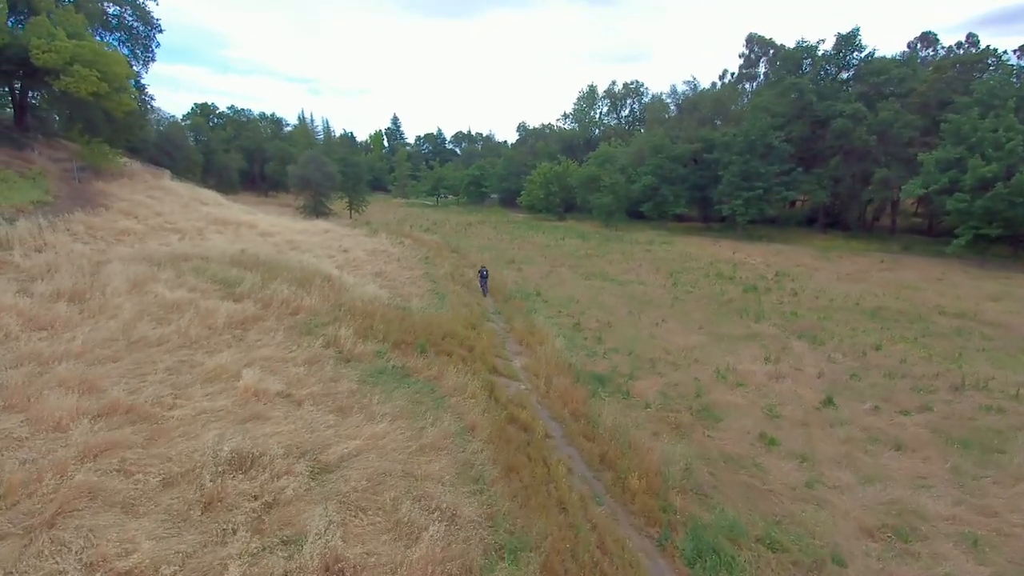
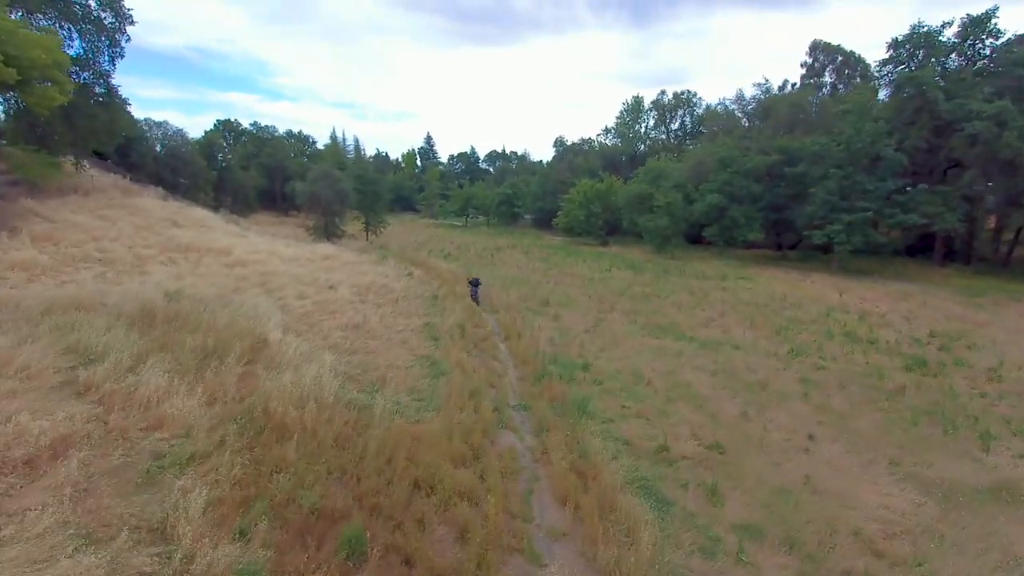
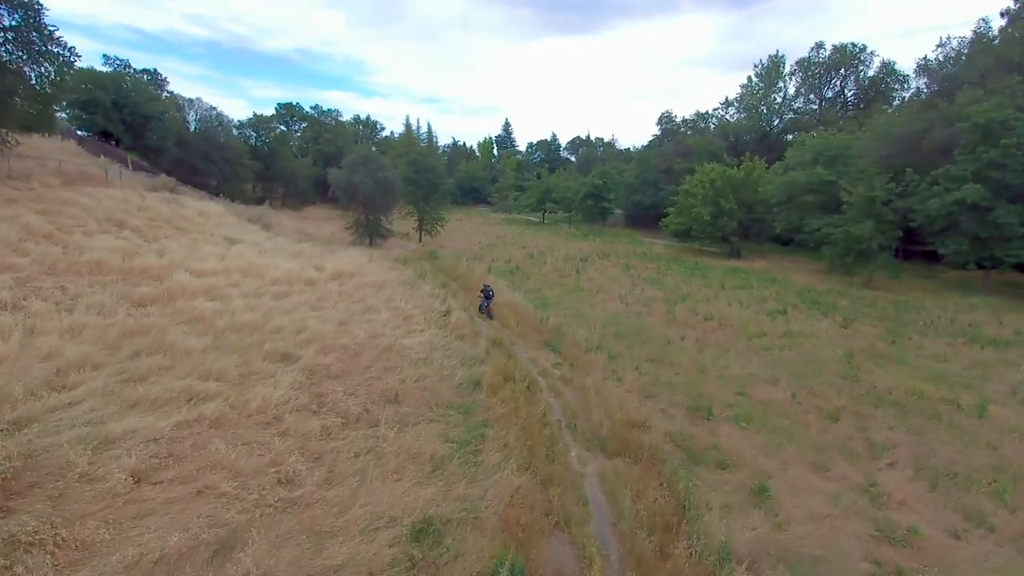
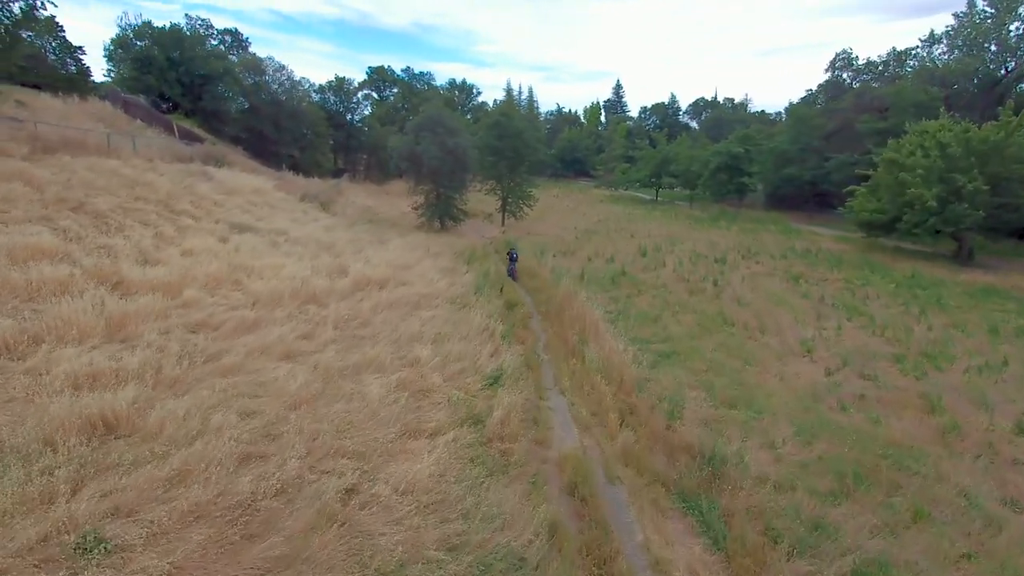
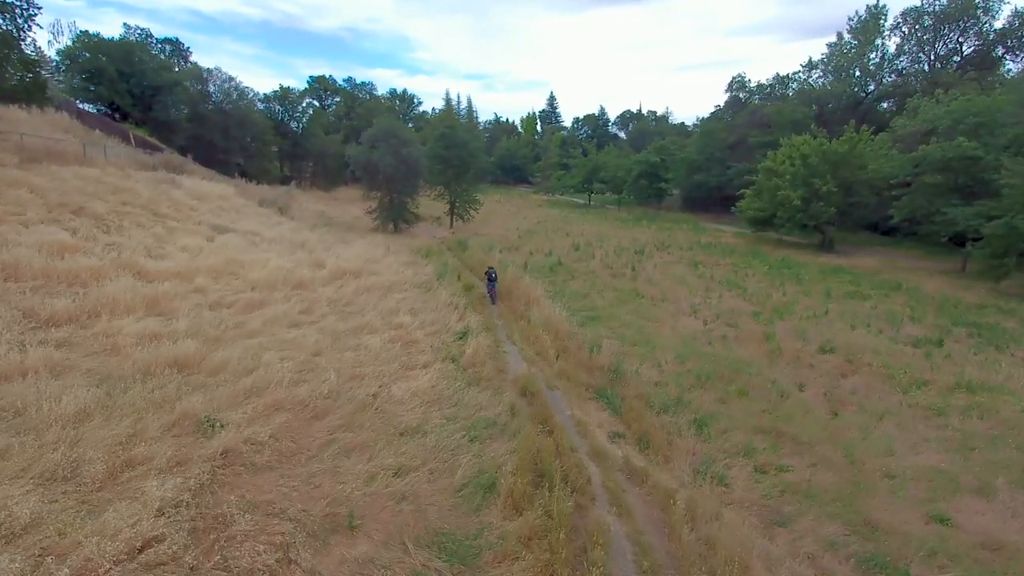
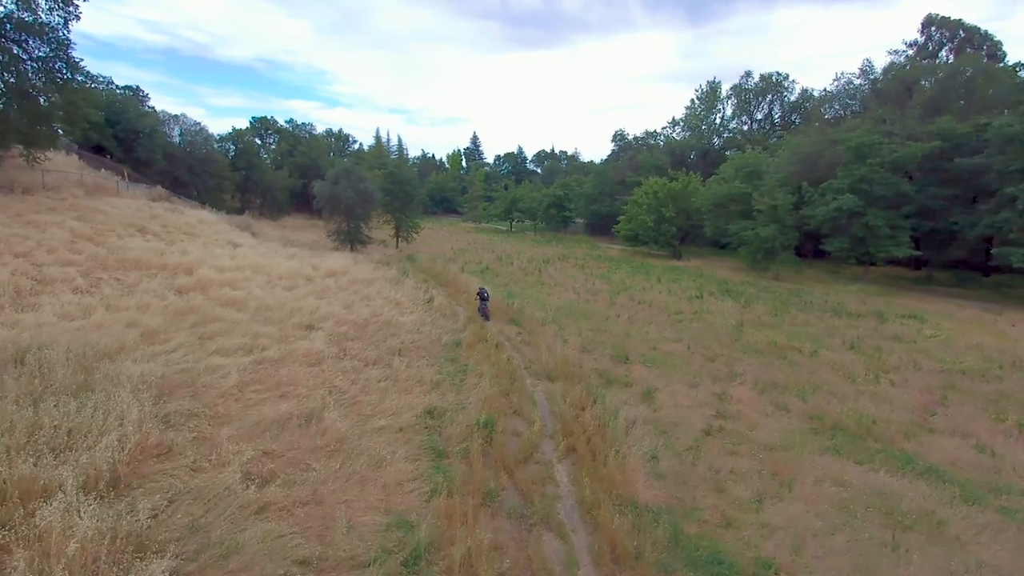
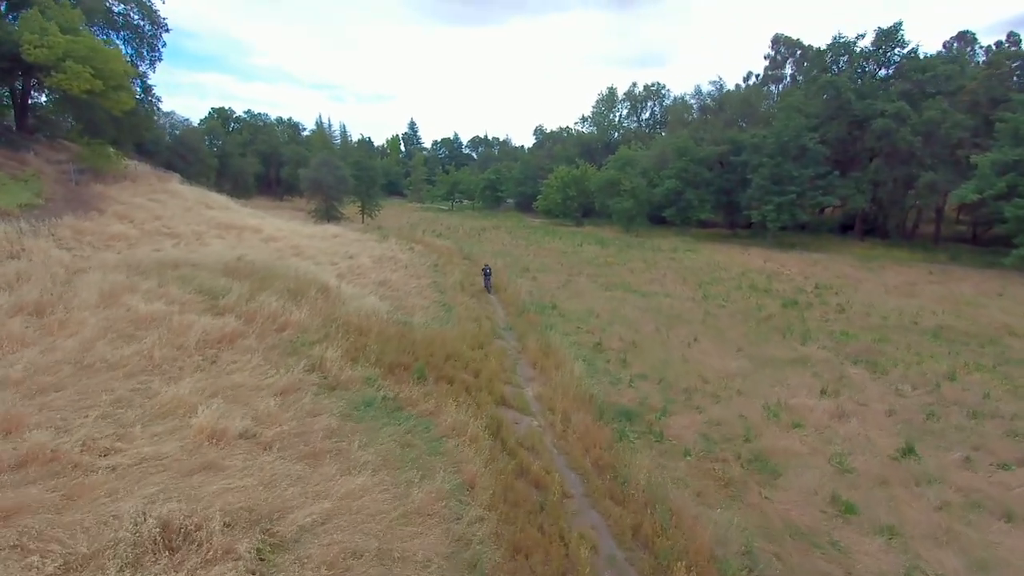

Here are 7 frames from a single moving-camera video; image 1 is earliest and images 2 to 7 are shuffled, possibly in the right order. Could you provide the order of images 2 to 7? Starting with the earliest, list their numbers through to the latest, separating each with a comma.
7, 2, 6, 3, 5, 4
